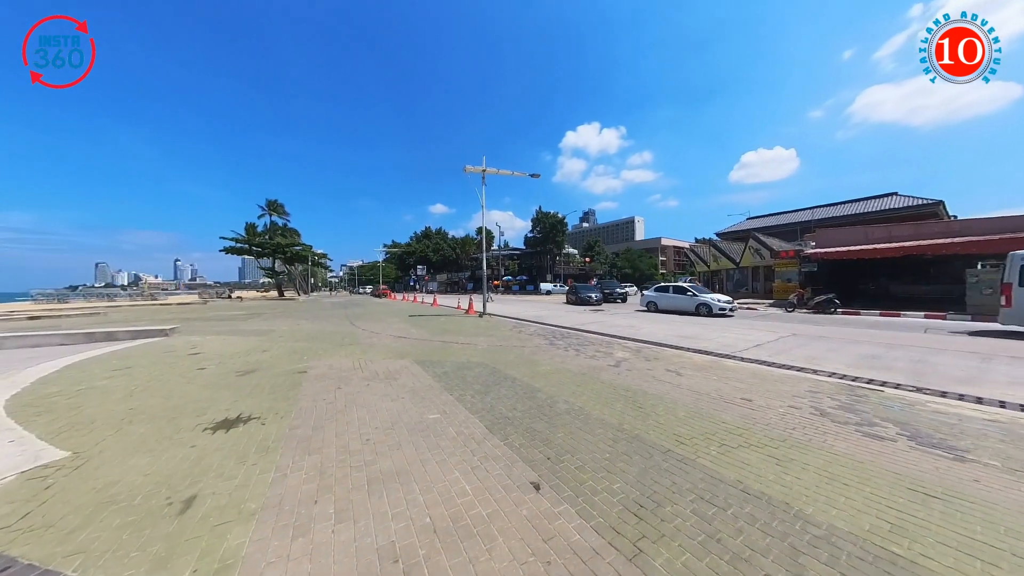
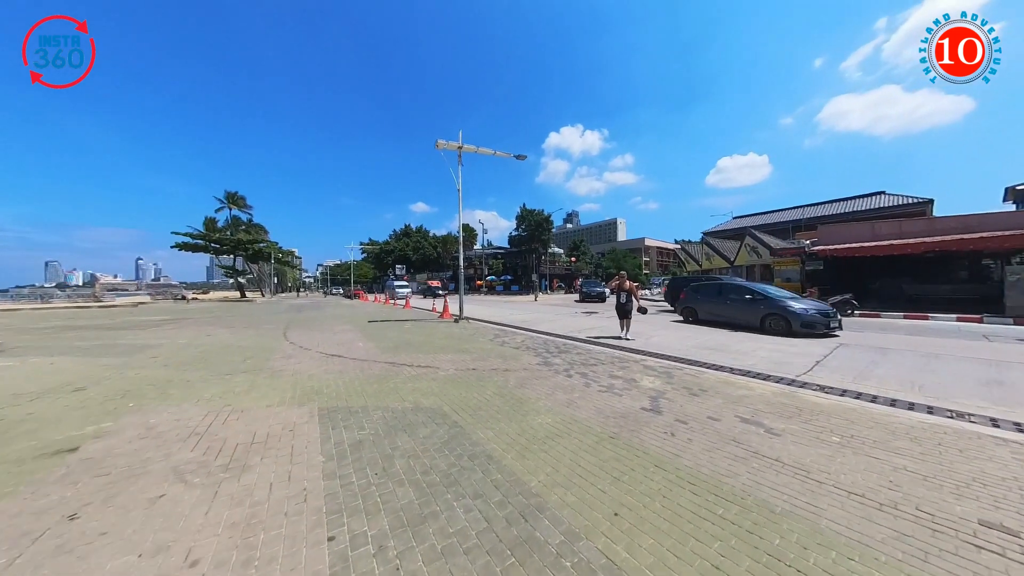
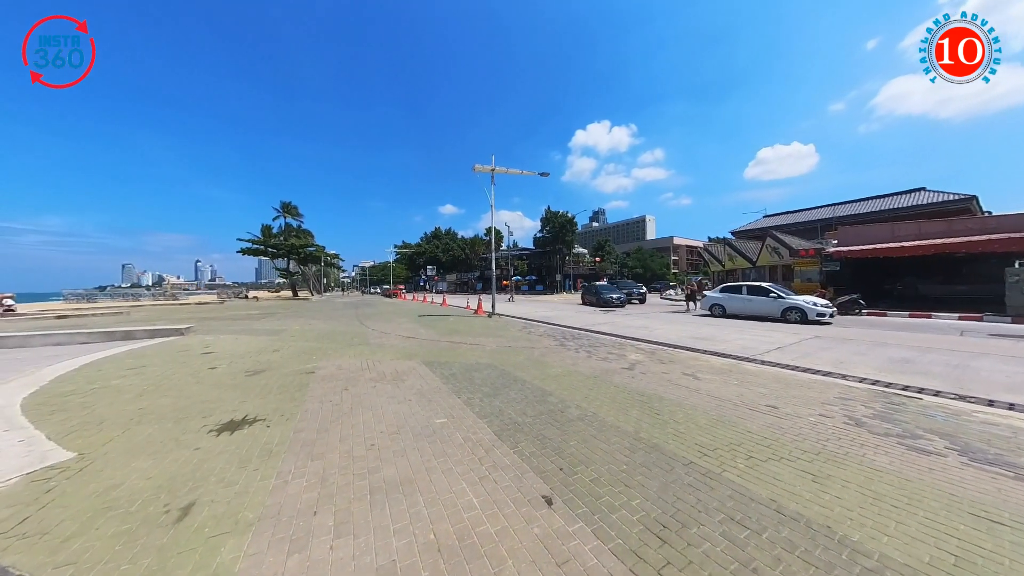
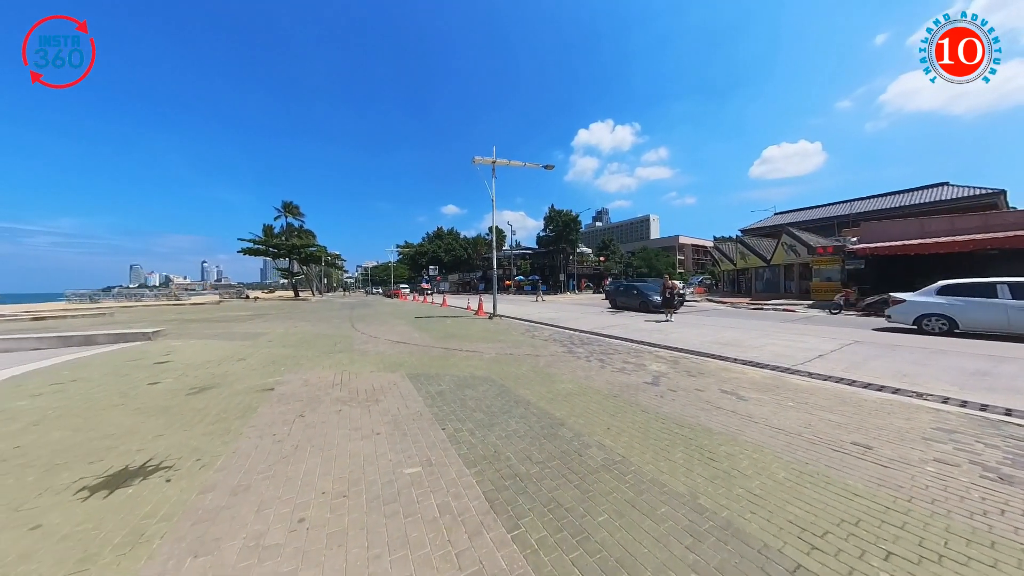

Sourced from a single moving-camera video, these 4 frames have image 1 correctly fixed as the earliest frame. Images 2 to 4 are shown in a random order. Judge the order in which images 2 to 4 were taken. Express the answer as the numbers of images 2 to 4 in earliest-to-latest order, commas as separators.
3, 4, 2
